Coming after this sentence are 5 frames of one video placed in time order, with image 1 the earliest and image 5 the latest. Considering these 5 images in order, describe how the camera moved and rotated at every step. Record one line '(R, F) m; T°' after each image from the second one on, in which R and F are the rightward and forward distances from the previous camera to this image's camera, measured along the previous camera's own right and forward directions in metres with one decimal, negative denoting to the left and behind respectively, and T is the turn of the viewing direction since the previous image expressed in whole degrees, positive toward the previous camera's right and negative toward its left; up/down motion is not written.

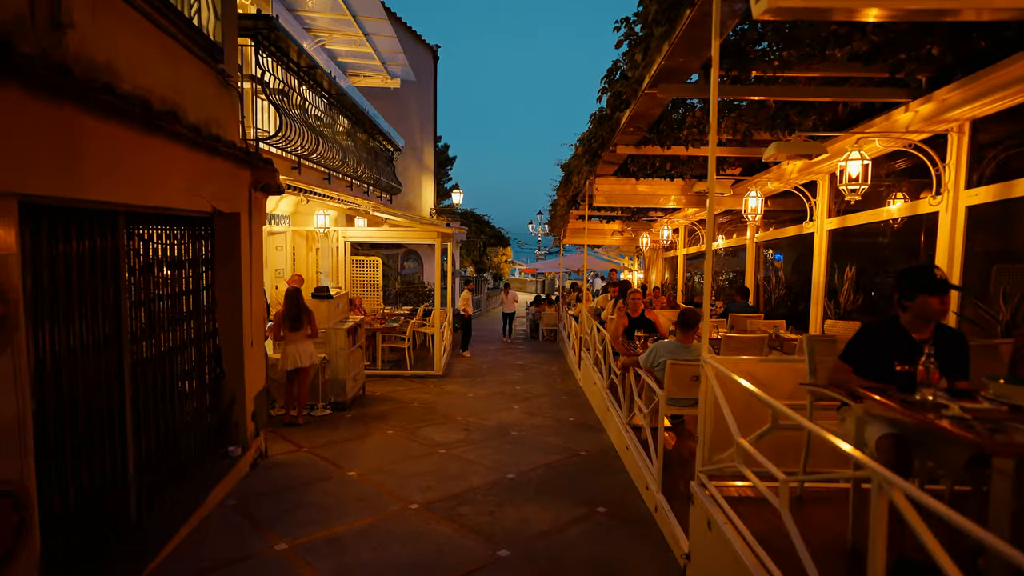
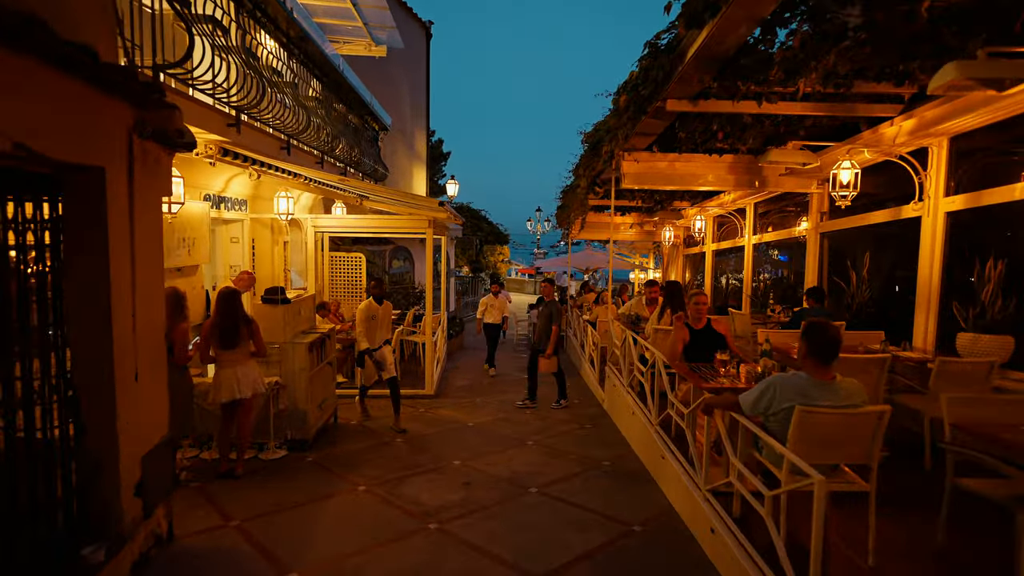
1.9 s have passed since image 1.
(-0.3, +1.8) m; +1°
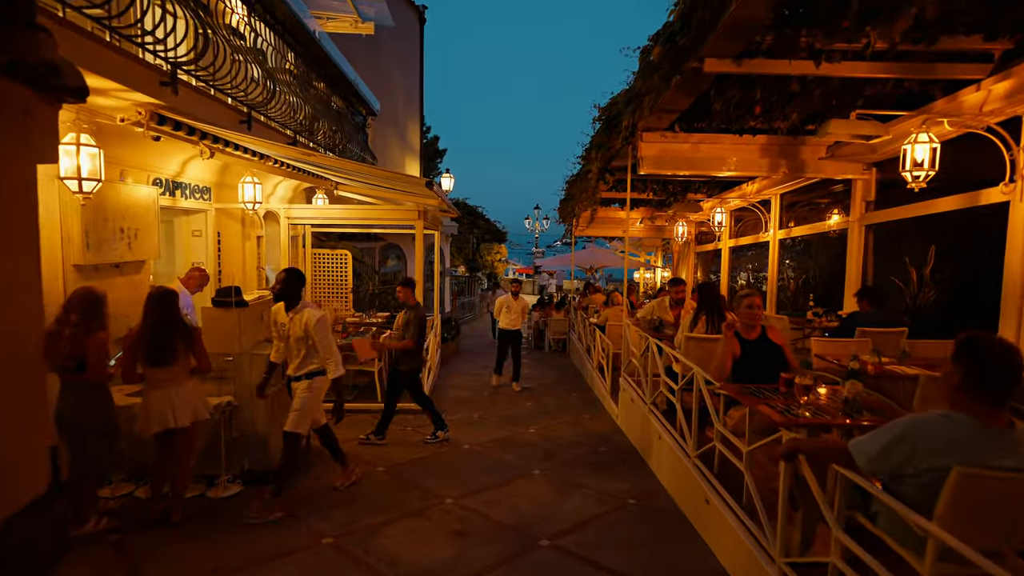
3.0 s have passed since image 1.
(-0.1, +1.0) m; 0°
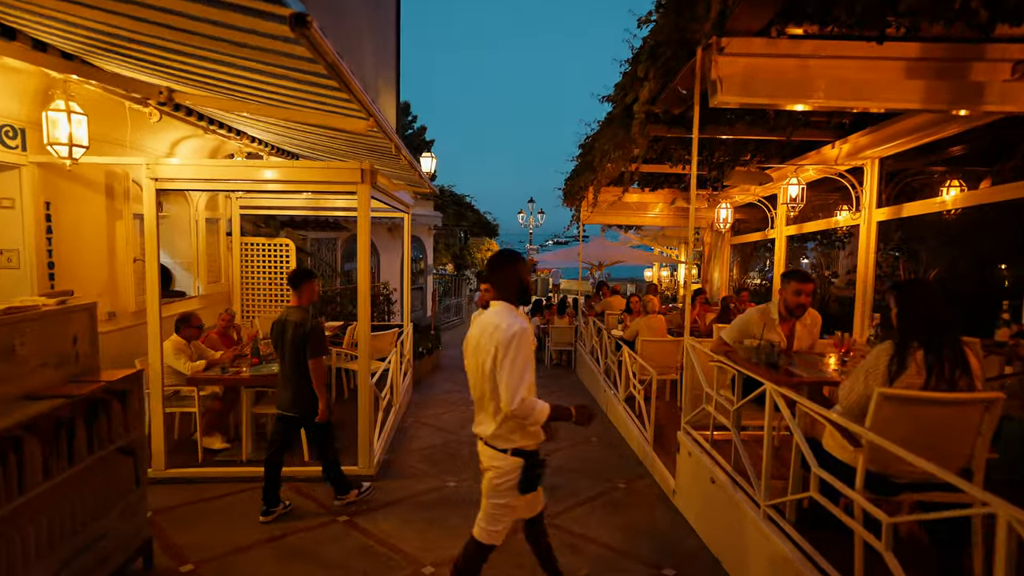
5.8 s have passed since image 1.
(-0.1, +2.7) m; +1°
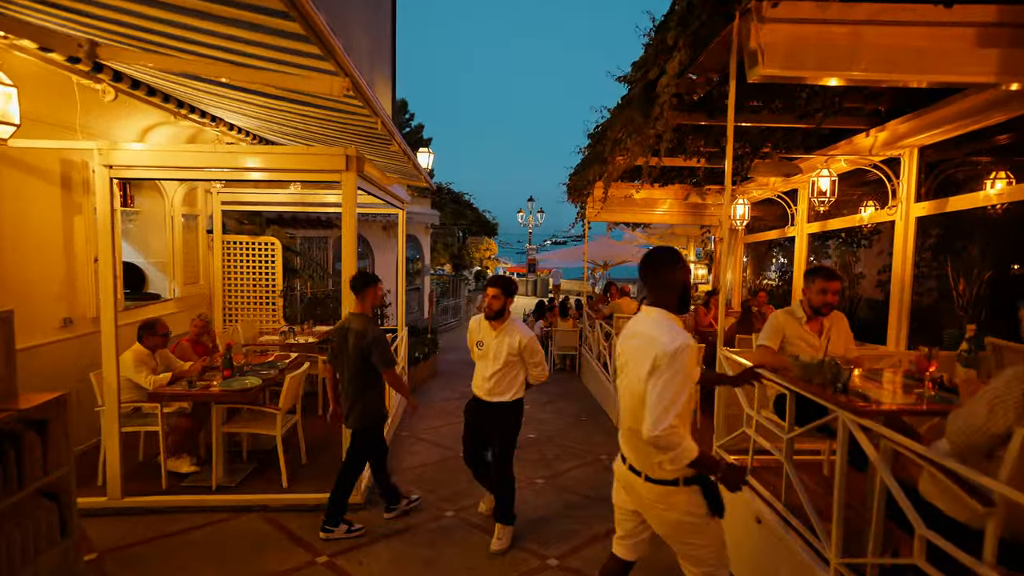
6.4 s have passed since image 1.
(-0.1, +0.6) m; 0°
